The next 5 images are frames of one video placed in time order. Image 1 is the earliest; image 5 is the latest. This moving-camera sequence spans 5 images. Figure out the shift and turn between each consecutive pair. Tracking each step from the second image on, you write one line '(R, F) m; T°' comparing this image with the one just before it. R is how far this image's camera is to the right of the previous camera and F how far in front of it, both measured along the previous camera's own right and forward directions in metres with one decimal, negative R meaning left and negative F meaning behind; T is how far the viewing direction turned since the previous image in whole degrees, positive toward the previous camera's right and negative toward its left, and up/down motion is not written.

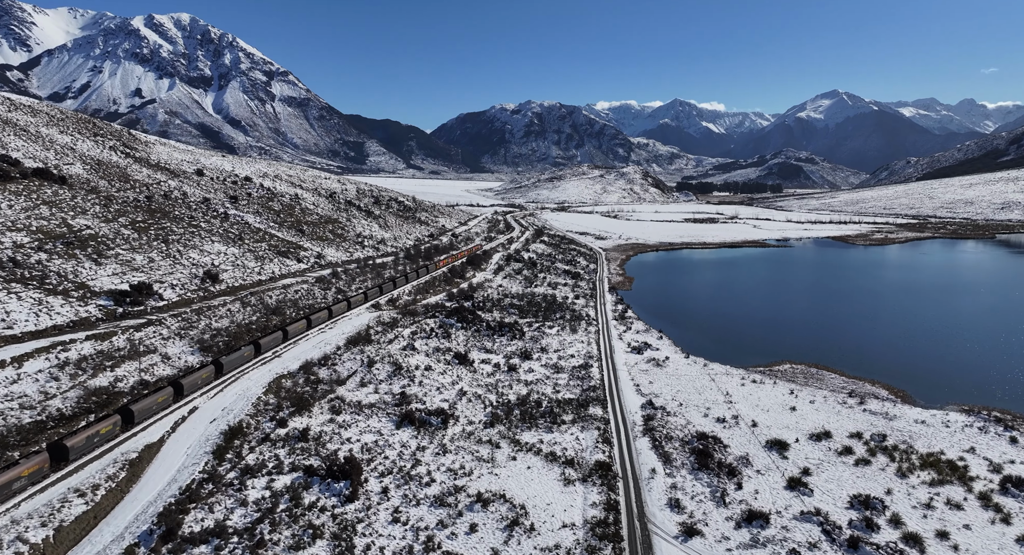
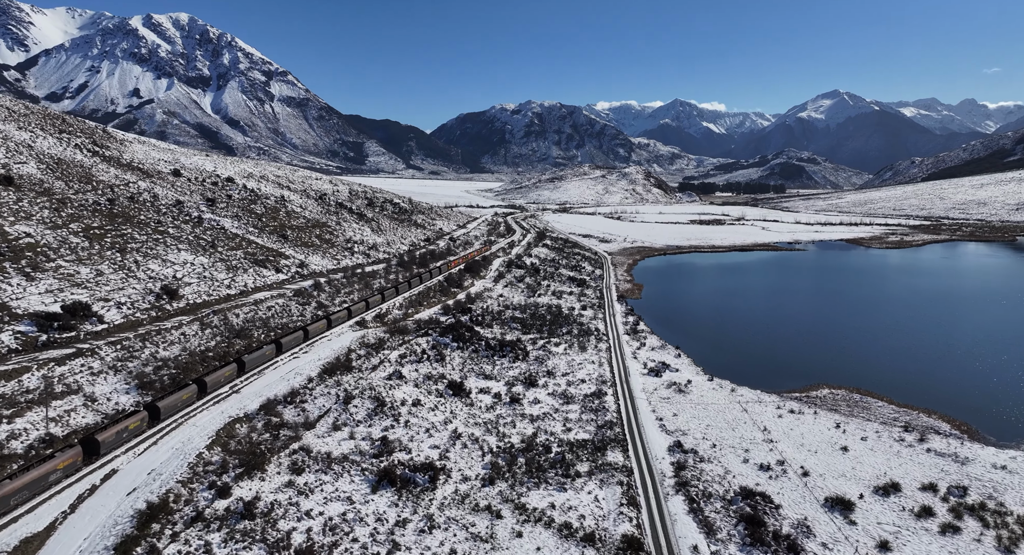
(-0.1, +4.5) m; 0°
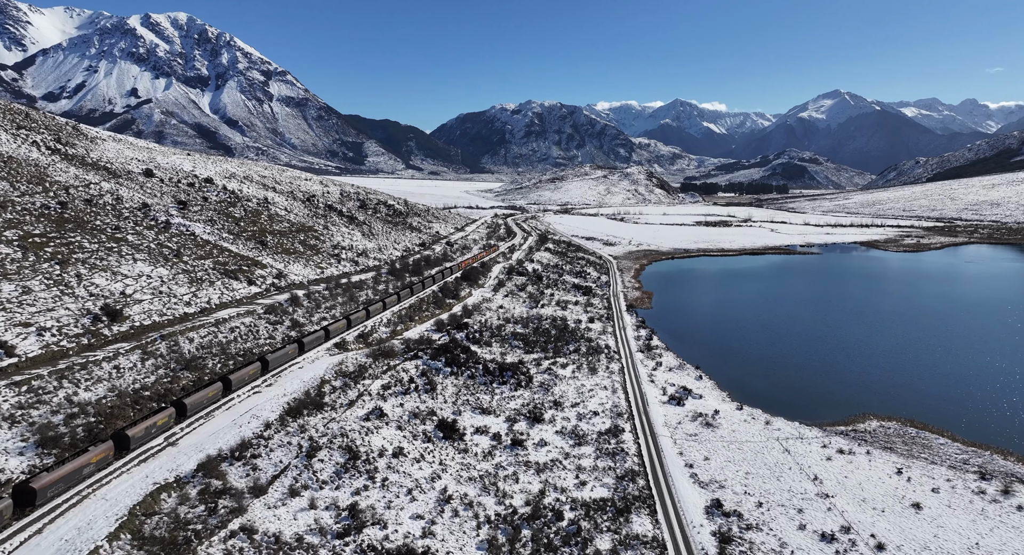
(-0.1, +4.5) m; 0°
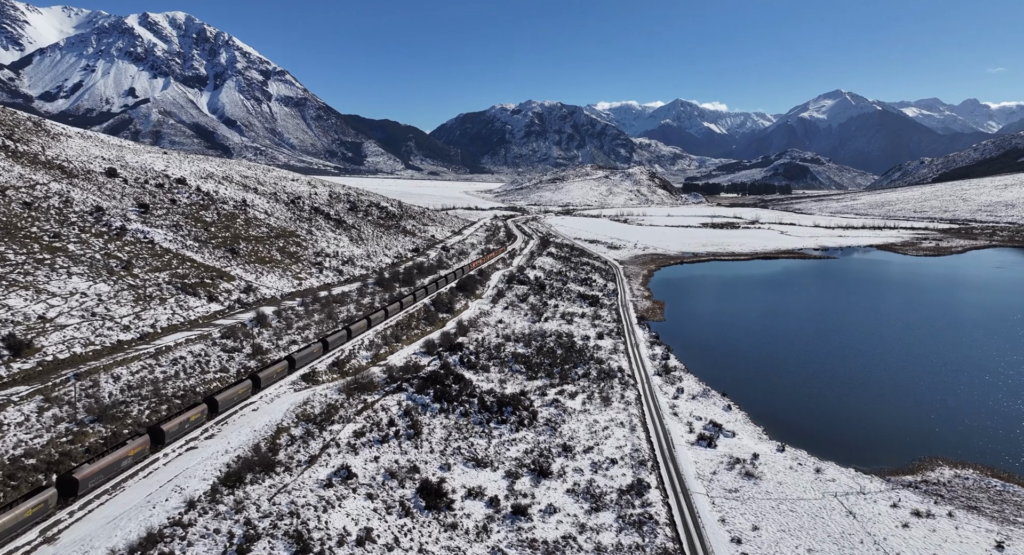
(0.0, +4.9) m; 0°
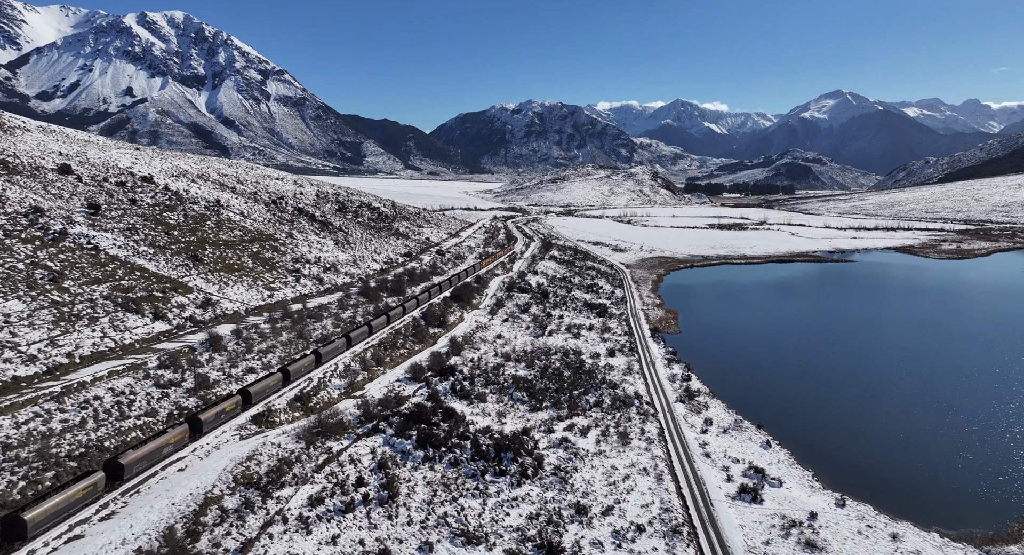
(0.0, +4.9) m; 0°
